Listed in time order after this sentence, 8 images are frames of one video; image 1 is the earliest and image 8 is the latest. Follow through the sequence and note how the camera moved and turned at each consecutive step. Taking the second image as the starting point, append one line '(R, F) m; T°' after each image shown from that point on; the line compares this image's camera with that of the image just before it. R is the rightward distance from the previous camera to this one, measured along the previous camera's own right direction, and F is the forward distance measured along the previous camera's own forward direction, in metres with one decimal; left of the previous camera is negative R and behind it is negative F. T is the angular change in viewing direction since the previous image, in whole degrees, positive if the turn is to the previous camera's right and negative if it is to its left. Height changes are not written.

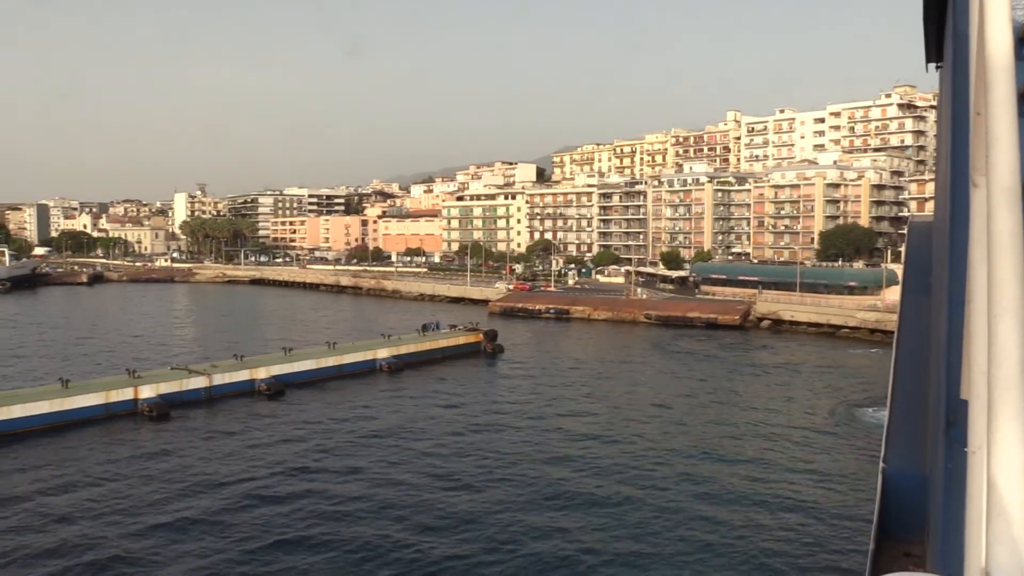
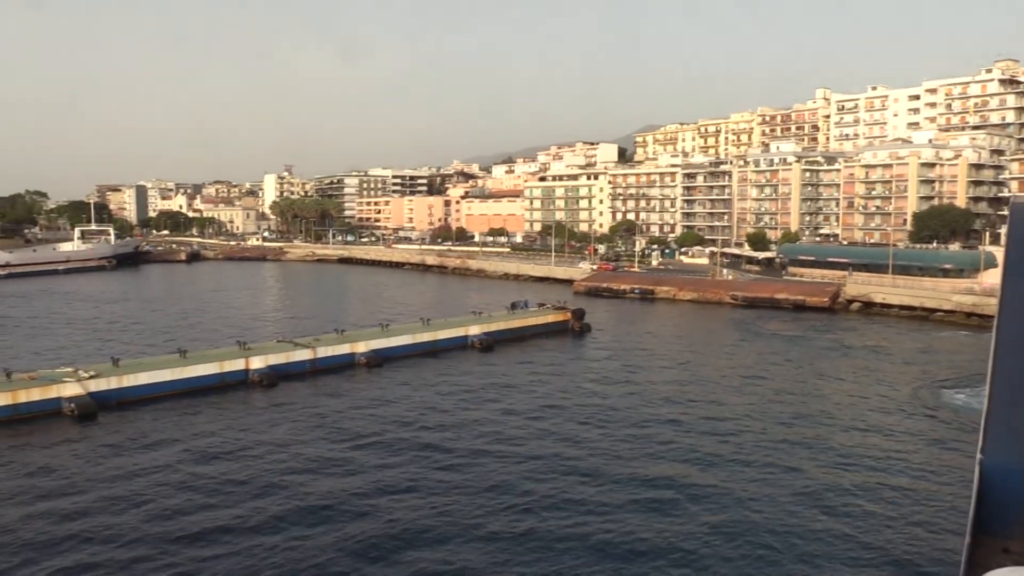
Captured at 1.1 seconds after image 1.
(-0.4, -0.7) m; -5°
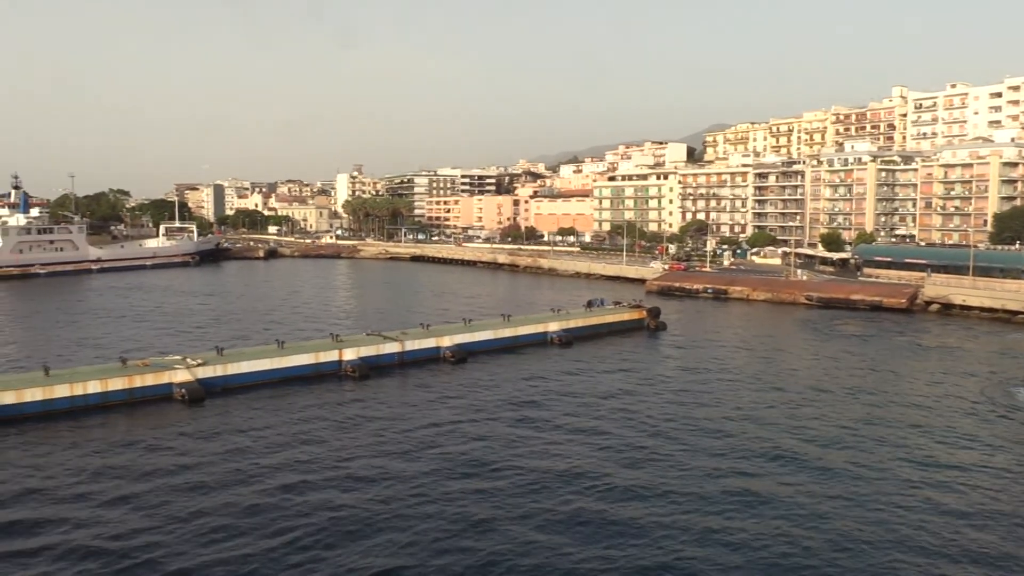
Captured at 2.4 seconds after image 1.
(-0.5, -0.9) m; -4°
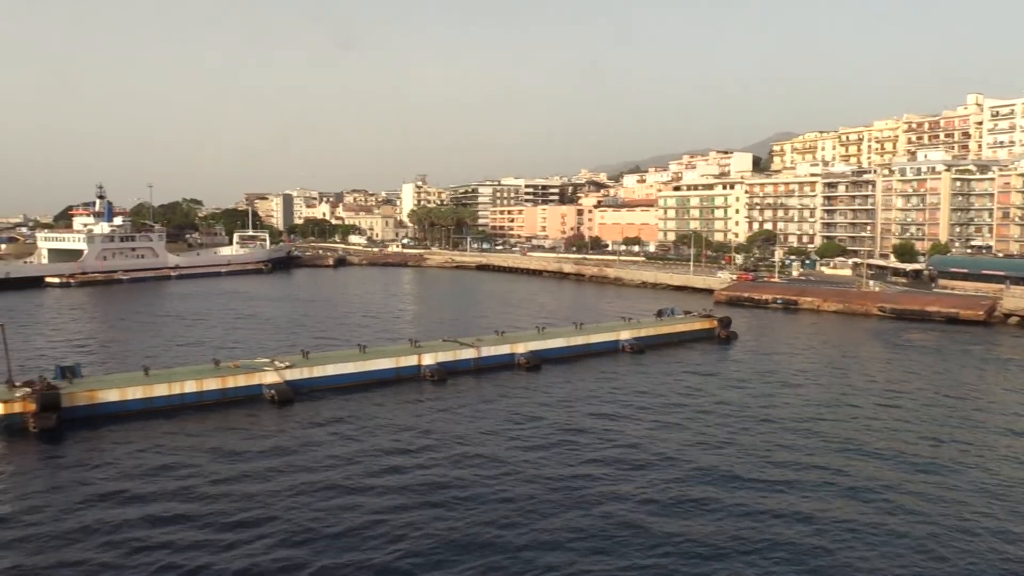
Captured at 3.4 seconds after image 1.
(-0.5, -0.6) m; -4°
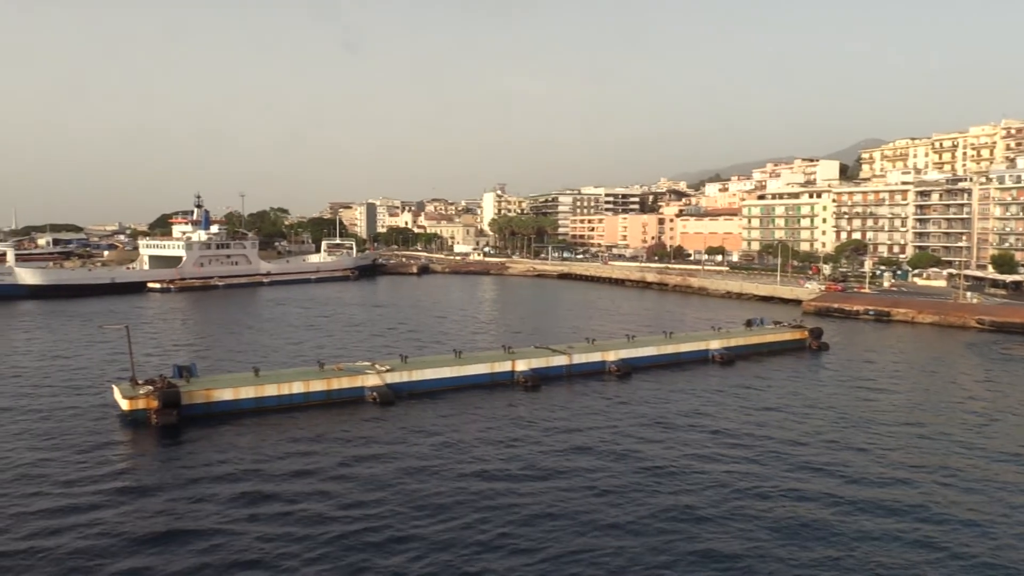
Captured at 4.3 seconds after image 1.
(-0.5, -0.6) m; -5°
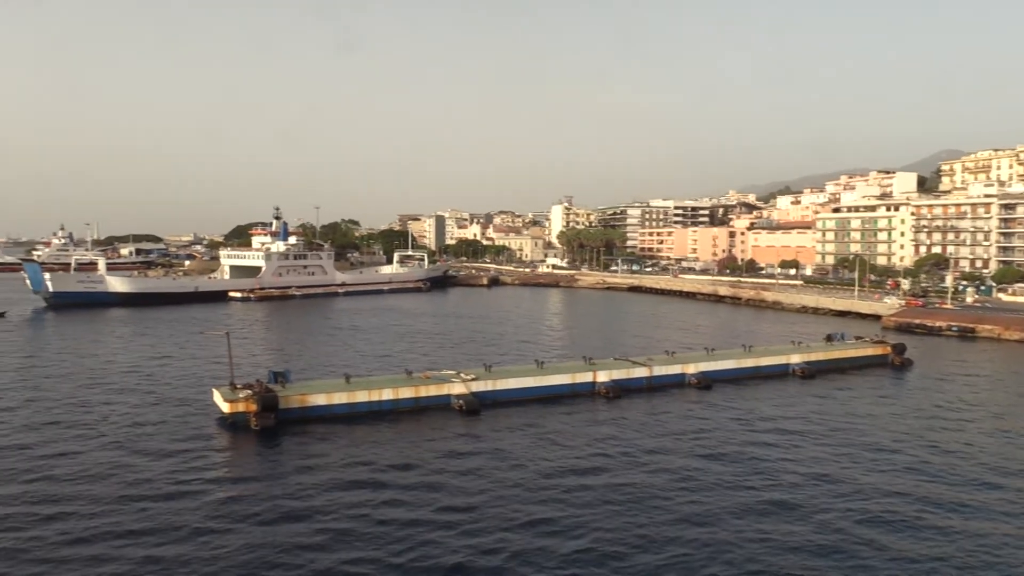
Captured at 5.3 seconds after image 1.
(-0.6, -0.6) m; -4°
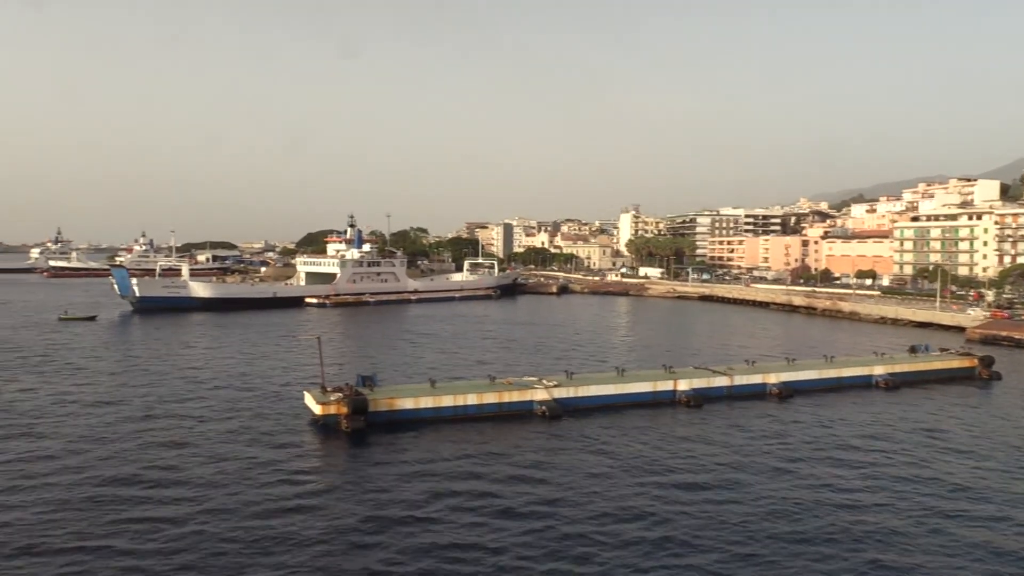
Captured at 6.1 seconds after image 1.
(-0.6, -0.5) m; -4°
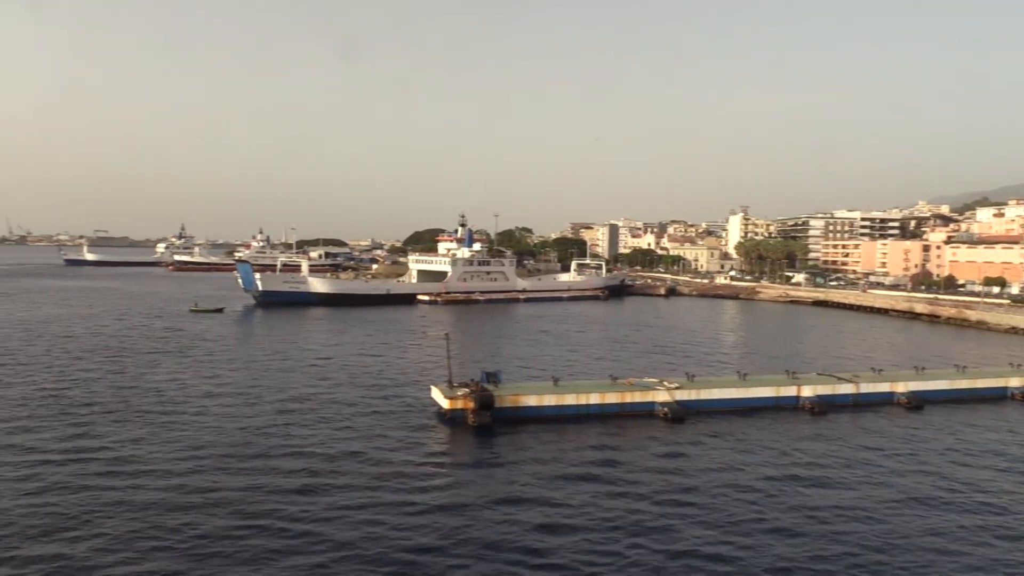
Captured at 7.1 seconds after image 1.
(-0.7, -0.6) m; -7°
